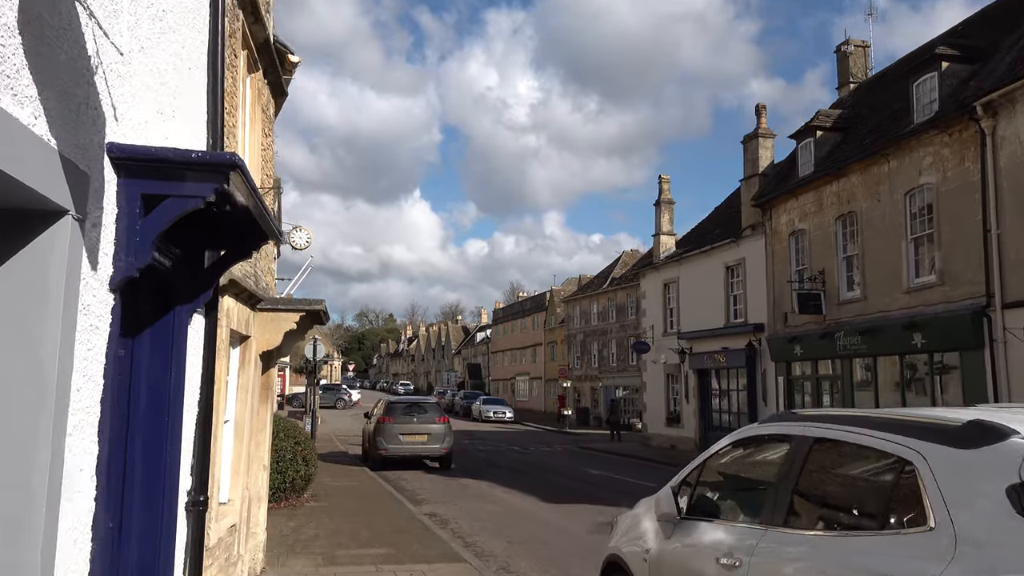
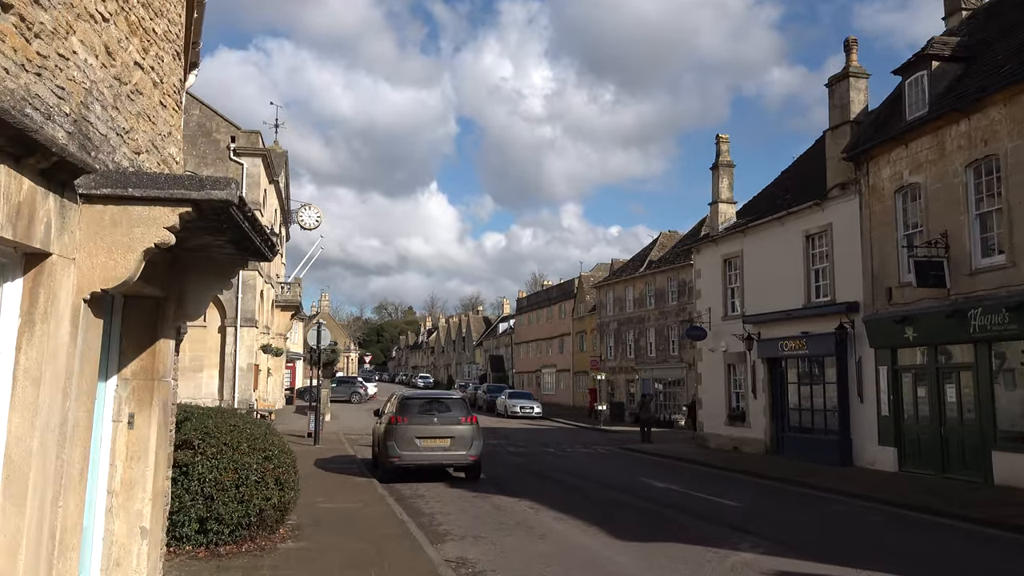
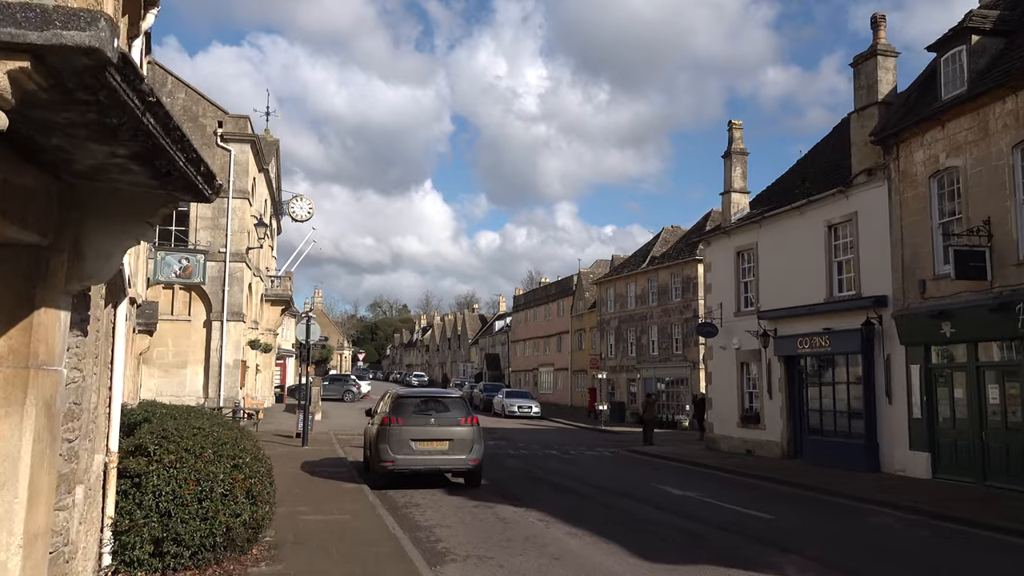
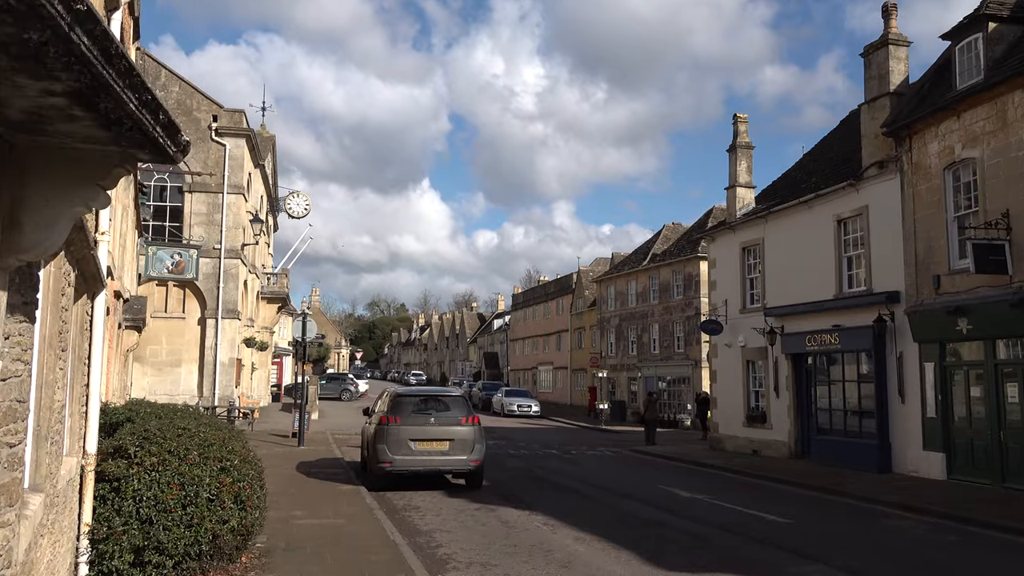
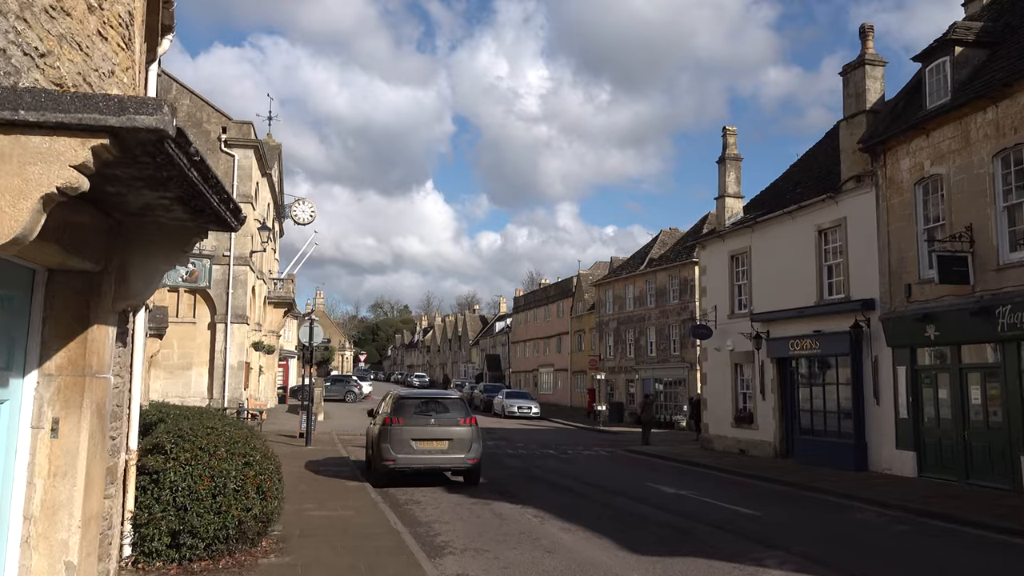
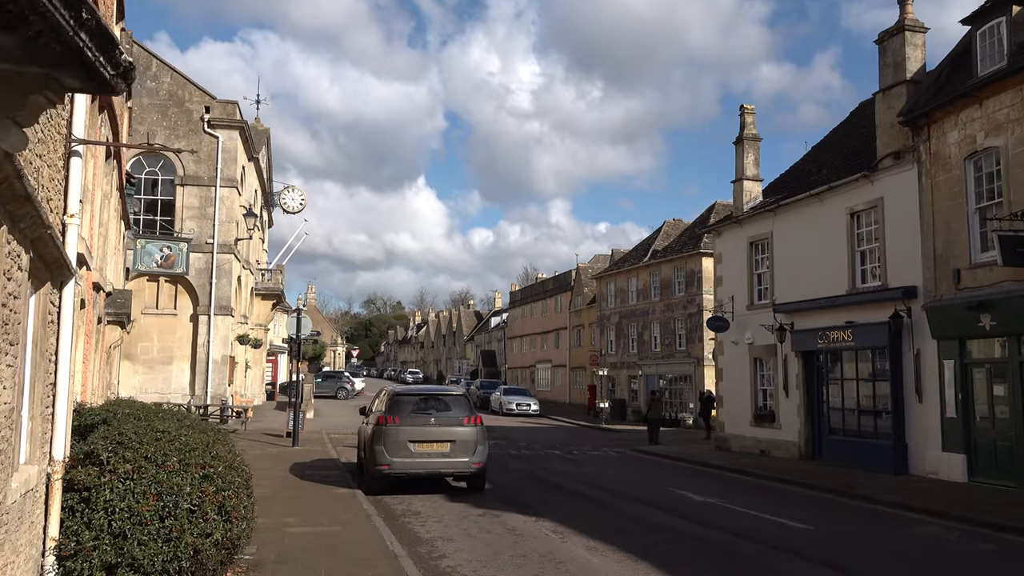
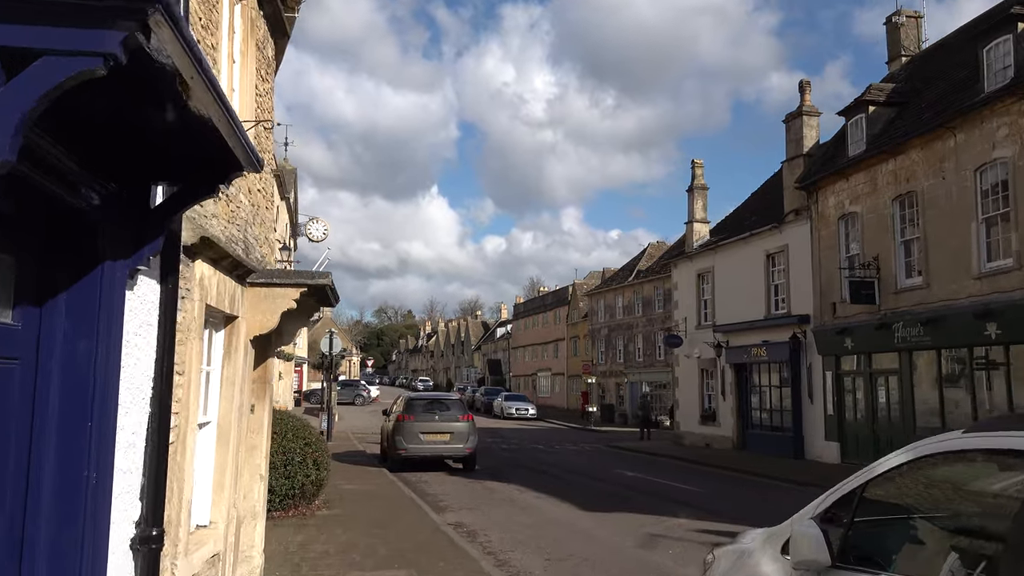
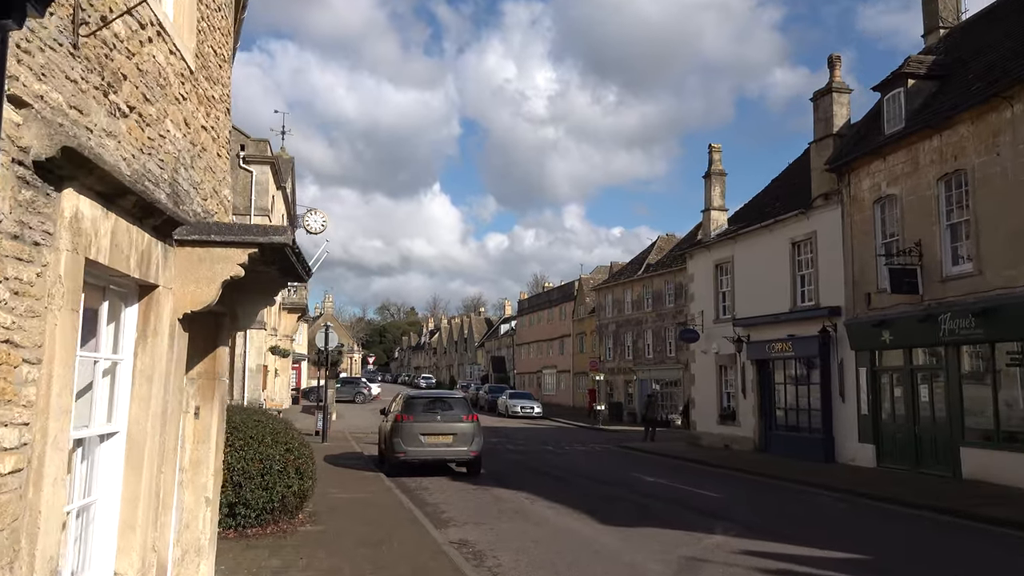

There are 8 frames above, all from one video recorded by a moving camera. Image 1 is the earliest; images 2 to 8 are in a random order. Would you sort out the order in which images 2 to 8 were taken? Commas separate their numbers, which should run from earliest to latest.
7, 8, 2, 5, 3, 4, 6
